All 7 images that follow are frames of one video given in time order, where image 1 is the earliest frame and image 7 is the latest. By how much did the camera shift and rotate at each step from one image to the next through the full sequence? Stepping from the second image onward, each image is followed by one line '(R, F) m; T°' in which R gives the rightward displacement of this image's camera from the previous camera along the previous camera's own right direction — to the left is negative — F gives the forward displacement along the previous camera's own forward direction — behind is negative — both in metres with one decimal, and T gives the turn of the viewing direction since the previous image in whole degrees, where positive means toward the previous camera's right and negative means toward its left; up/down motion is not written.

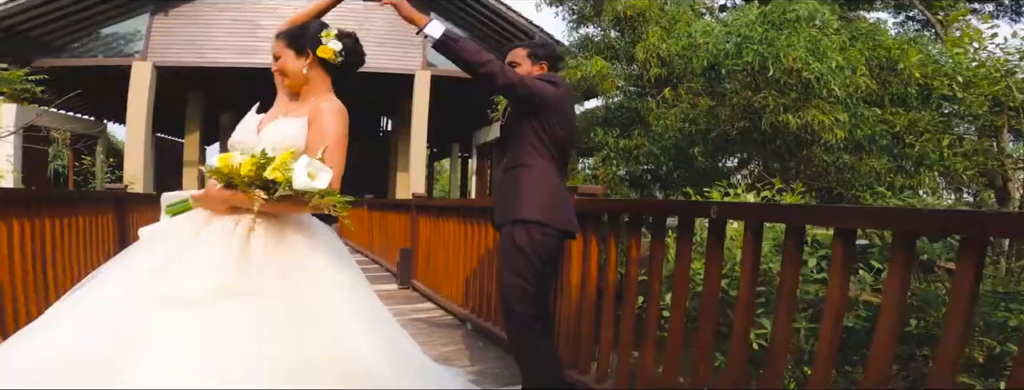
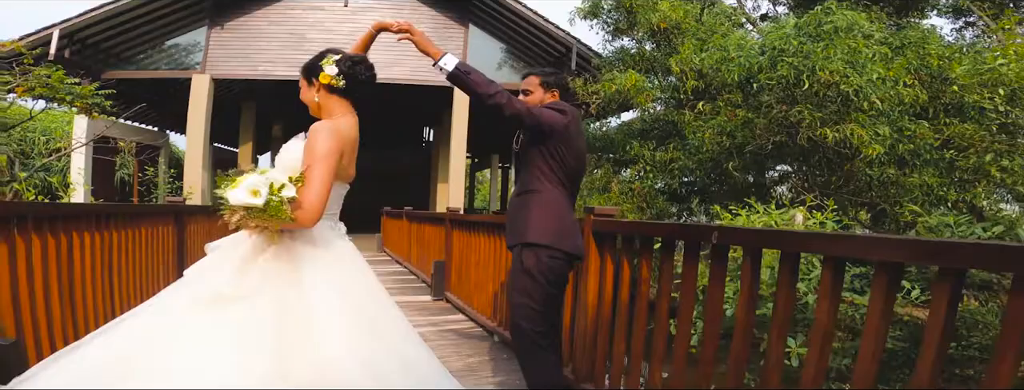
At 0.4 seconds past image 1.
(+0.1, -0.1) m; -4°
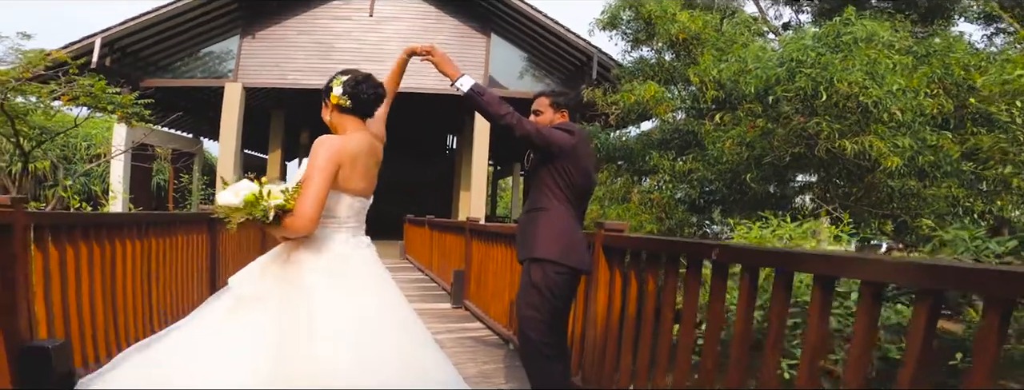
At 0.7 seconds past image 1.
(+0.1, -0.1) m; -2°
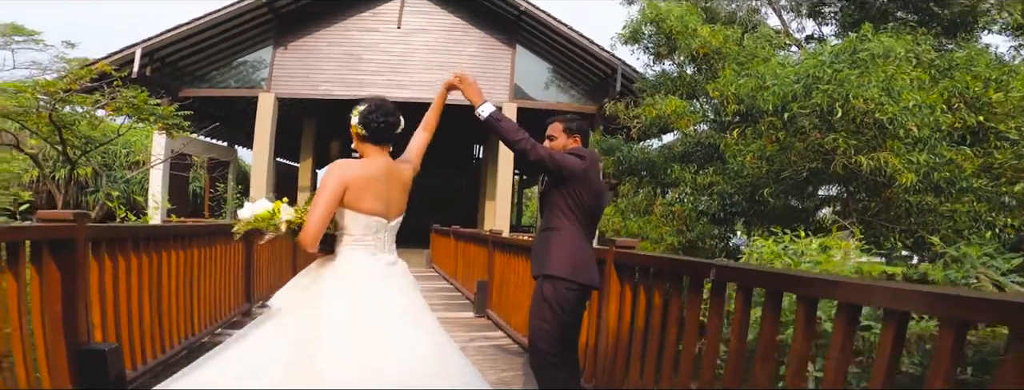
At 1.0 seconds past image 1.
(0.0, -0.2) m; -2°
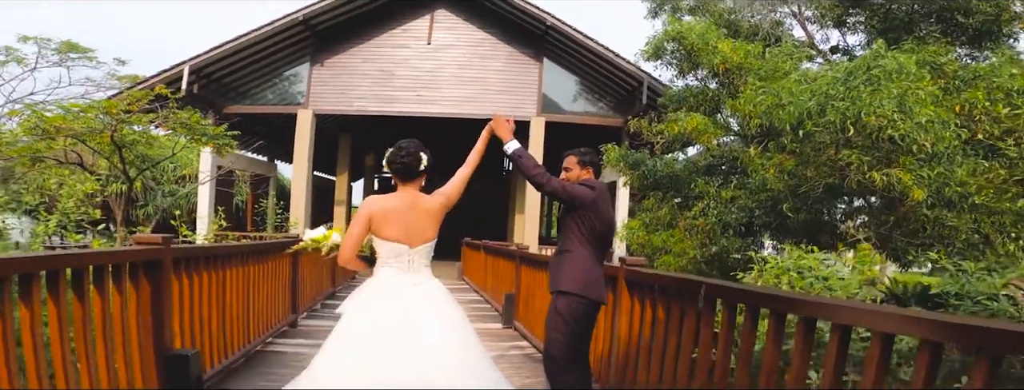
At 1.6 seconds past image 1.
(+0.1, -0.3) m; -3°
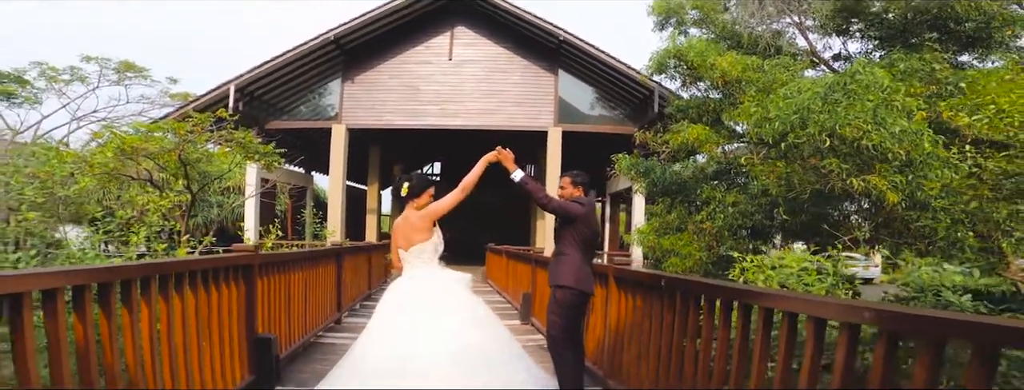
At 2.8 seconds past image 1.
(+0.1, -0.7) m; -2°
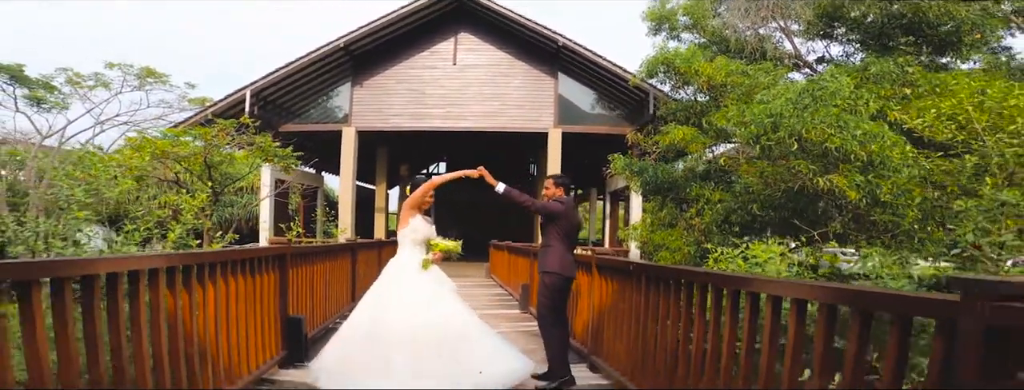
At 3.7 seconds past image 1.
(+0.1, -0.6) m; 0°
